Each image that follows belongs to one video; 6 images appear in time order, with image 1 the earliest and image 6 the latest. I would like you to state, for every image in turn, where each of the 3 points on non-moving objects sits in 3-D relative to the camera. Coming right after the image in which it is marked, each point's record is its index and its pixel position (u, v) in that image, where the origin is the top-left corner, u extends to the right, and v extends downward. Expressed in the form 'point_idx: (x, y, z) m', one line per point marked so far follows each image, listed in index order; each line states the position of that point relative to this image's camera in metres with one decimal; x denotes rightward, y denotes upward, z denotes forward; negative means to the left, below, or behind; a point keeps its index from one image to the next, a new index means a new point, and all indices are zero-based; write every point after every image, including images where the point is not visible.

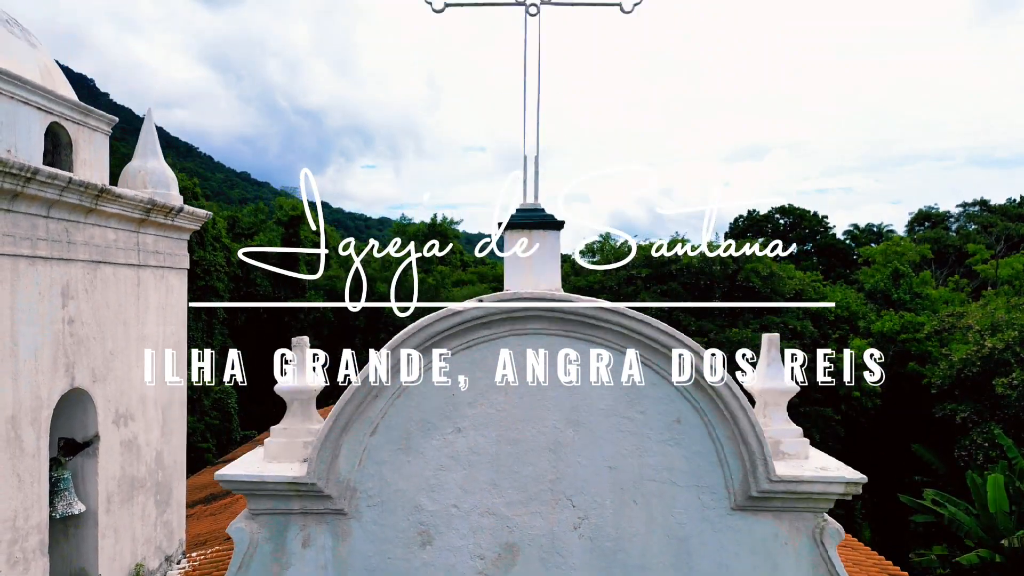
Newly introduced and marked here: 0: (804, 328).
0: (+7.6, -1.1, +15.7) m
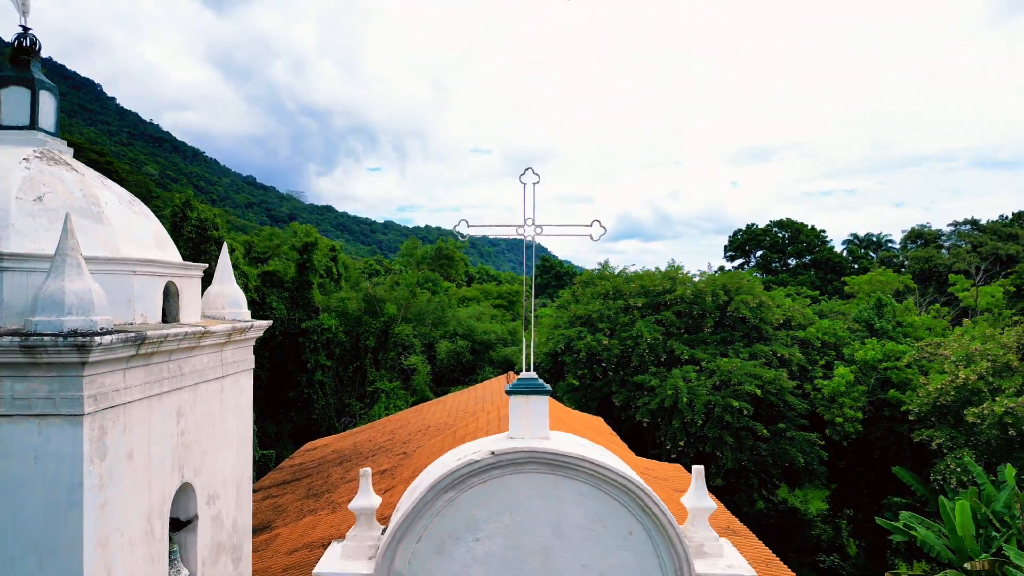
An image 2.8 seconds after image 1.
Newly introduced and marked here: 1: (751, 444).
0: (+7.7, -1.9, +16.6) m
1: (+6.2, -4.0, +15.5) m
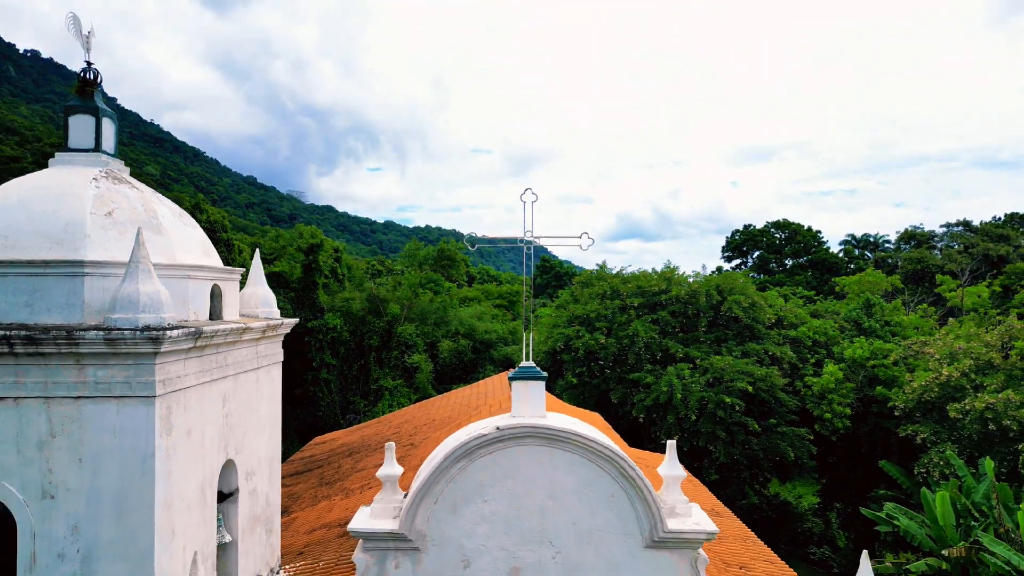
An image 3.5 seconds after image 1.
0: (+7.7, -1.9, +17.2) m
1: (+6.2, -4.0, +16.0) m
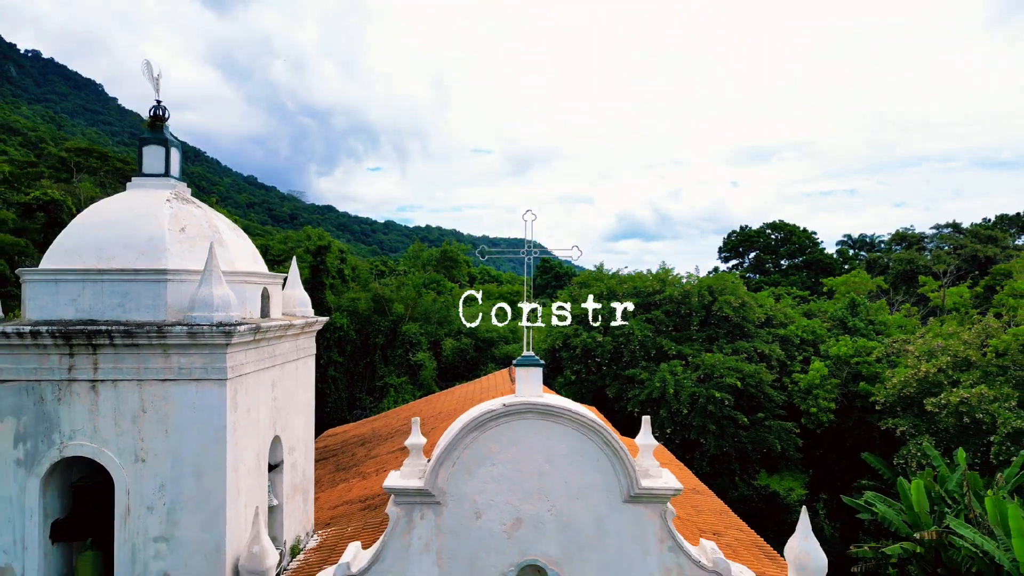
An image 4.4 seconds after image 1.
0: (+7.8, -1.9, +18.1) m
1: (+6.2, -4.0, +16.9) m
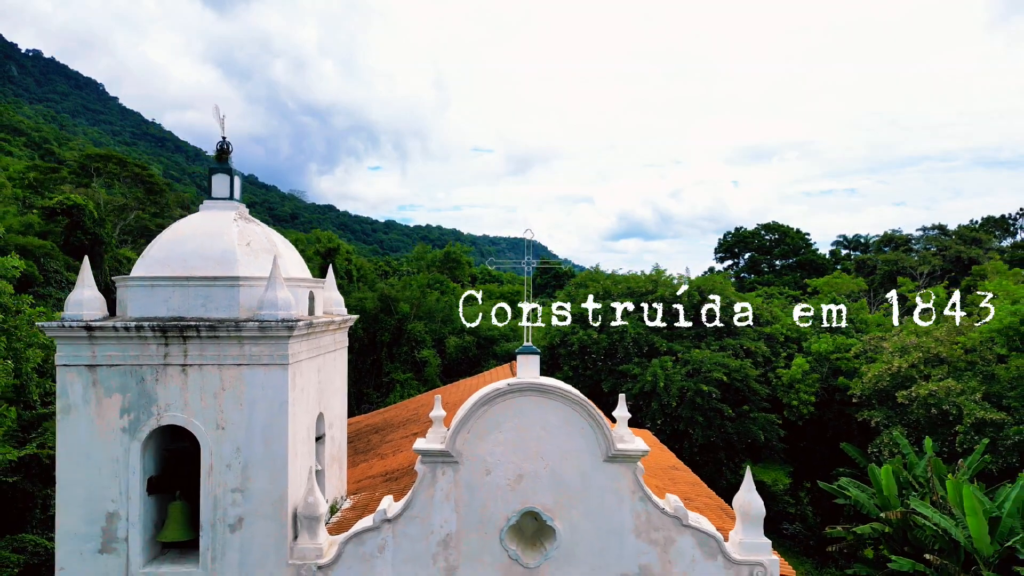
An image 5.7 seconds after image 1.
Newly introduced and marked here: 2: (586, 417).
0: (+7.8, -2.0, +19.3) m
1: (+6.2, -4.1, +18.1) m
2: (+0.7, -1.2, +5.8) m
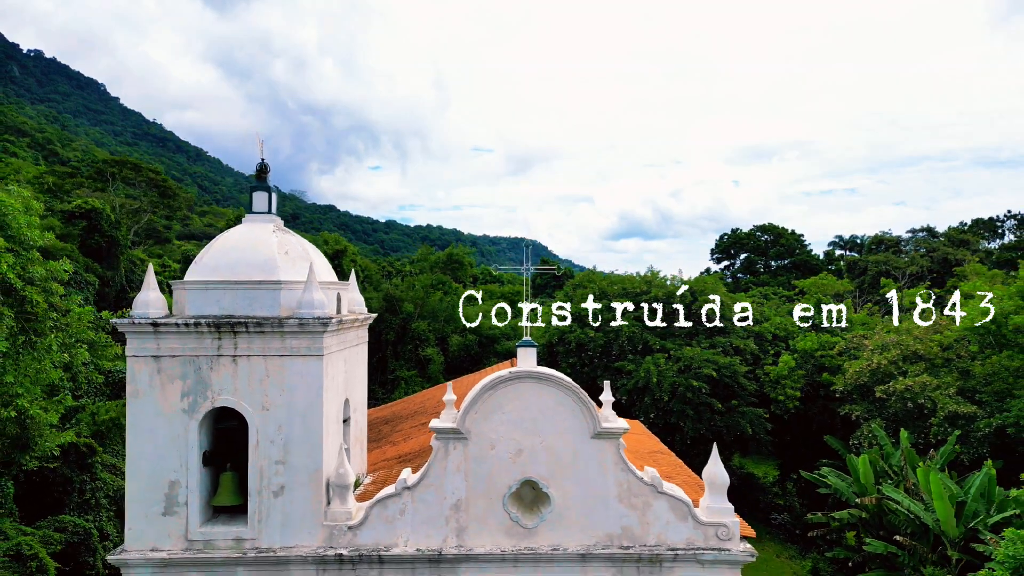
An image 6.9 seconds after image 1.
0: (+7.8, -2.0, +20.3) m
1: (+6.3, -4.1, +19.1) m
2: (+0.7, -1.3, +6.9) m
